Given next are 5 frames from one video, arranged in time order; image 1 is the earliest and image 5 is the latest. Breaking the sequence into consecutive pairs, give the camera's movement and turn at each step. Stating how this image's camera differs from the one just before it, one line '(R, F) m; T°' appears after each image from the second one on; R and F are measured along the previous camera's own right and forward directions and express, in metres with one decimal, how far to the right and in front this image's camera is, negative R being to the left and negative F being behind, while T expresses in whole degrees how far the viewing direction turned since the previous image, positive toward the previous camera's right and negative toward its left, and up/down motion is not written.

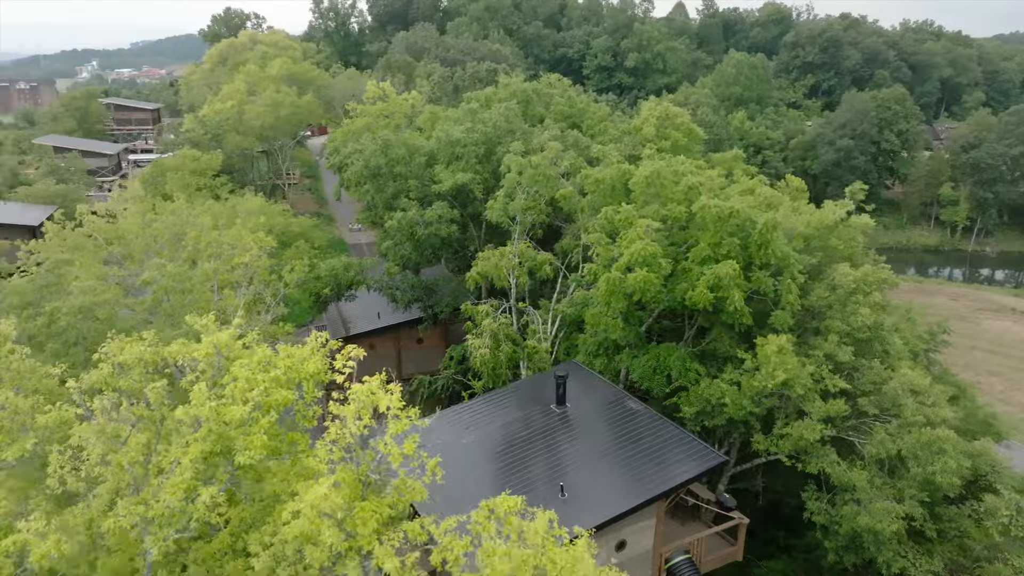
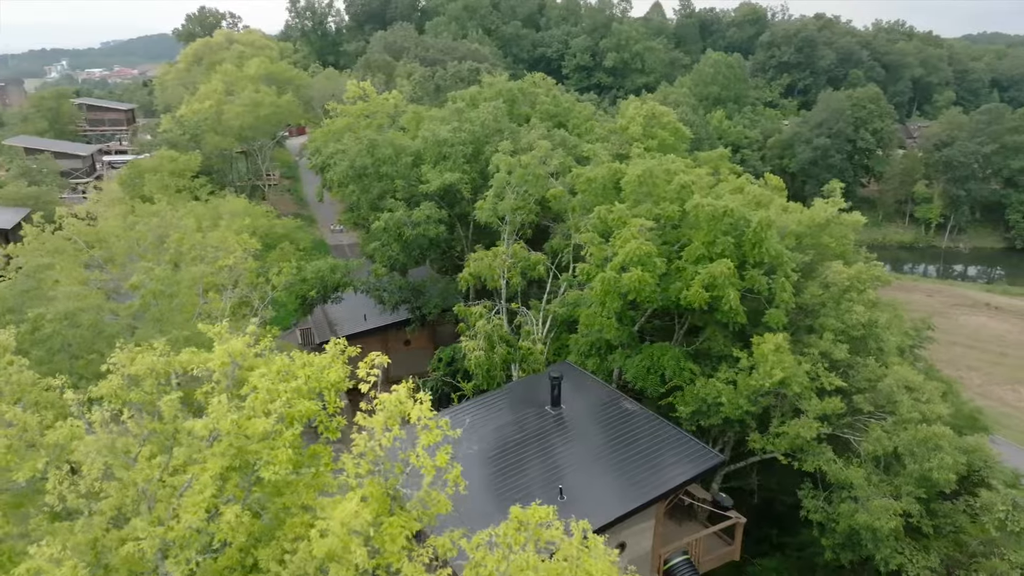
(-0.3, +0.2) m; +2°
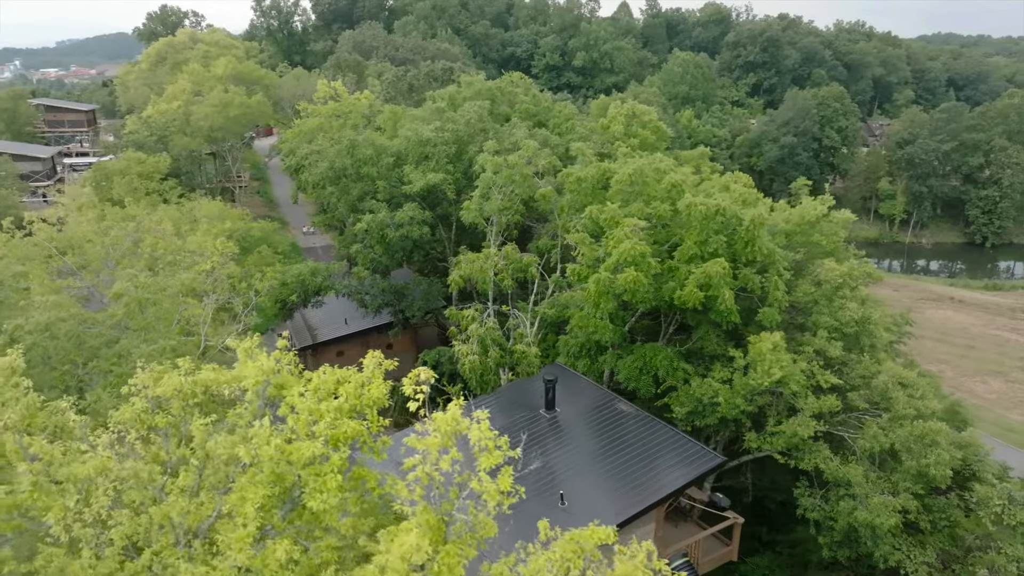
(-0.4, +0.2) m; +2°
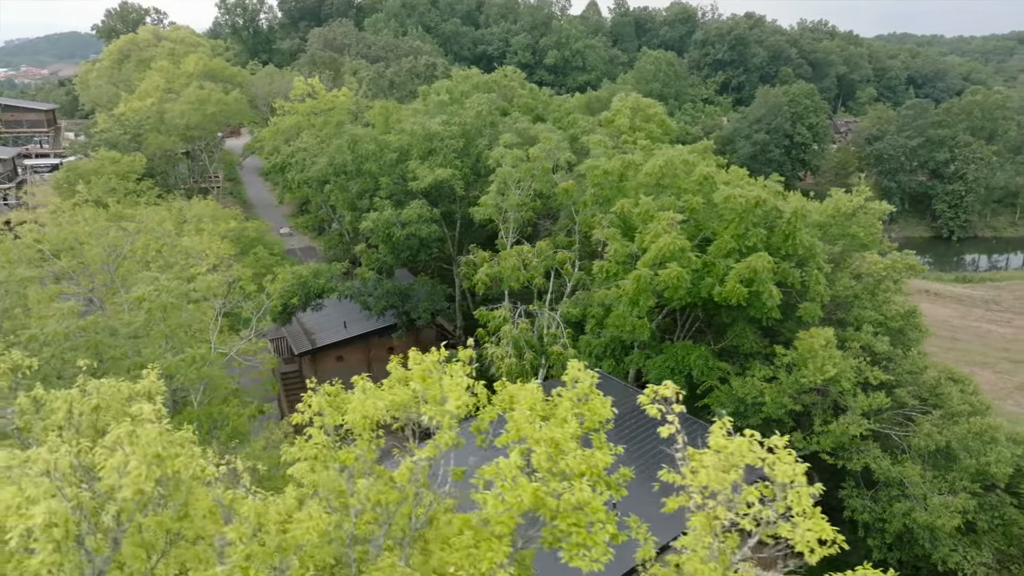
(-1.2, +0.7) m; +2°
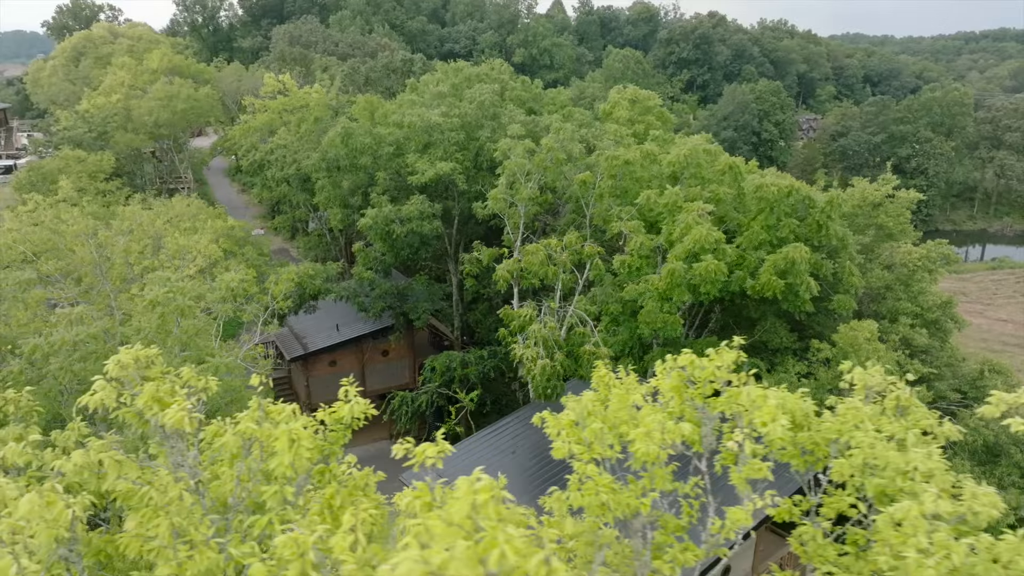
(-1.1, +0.7) m; +3°
